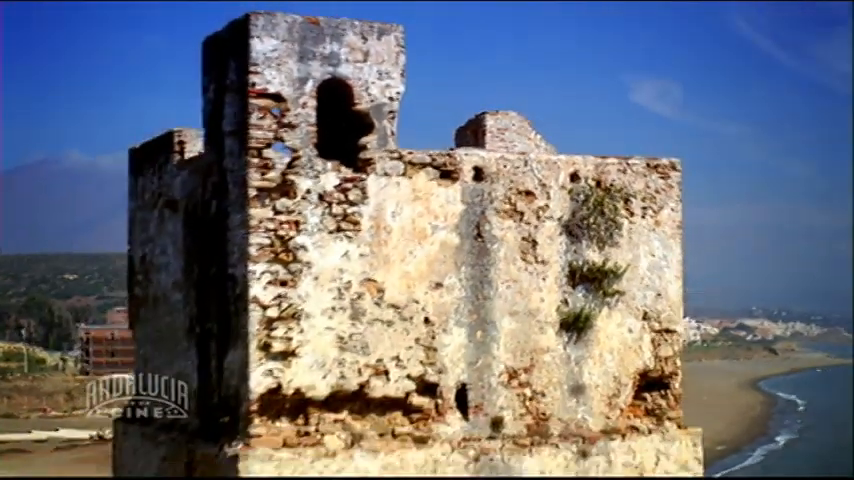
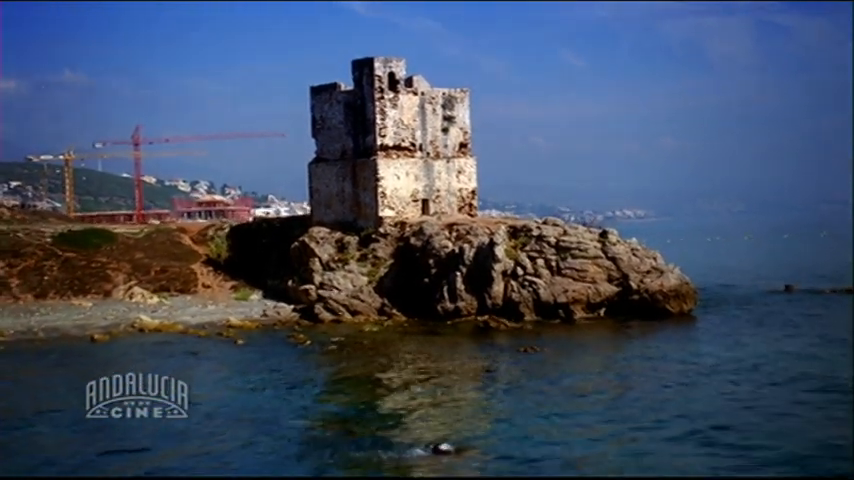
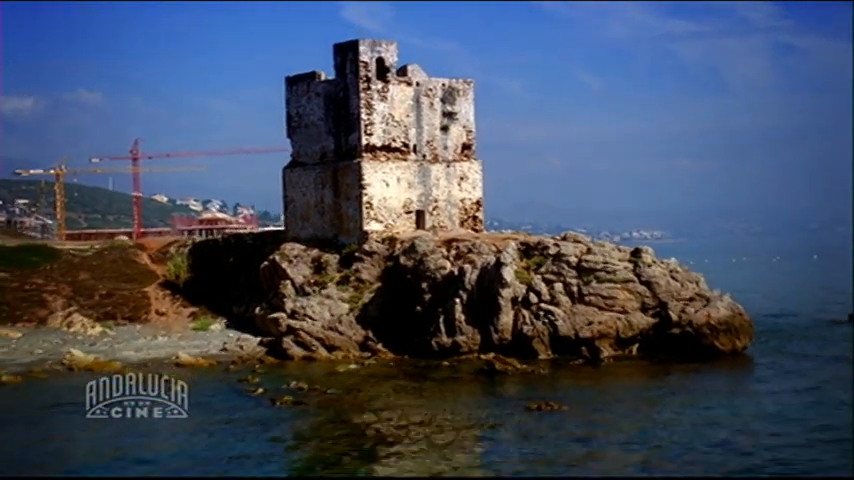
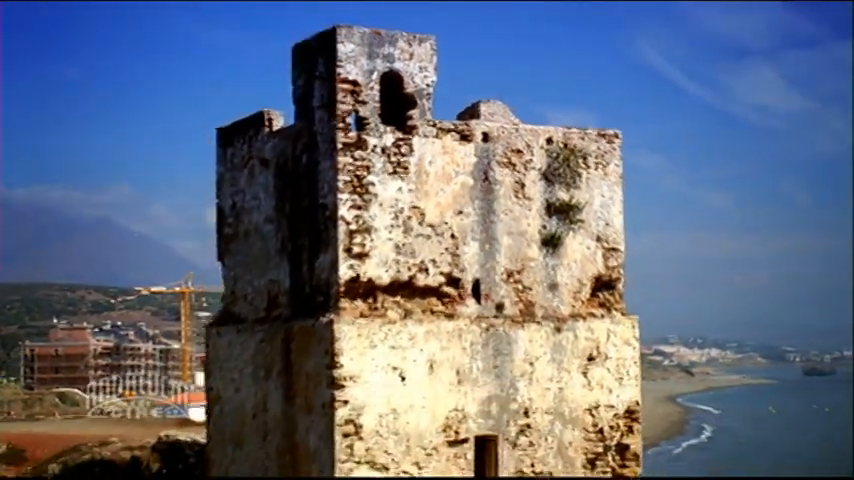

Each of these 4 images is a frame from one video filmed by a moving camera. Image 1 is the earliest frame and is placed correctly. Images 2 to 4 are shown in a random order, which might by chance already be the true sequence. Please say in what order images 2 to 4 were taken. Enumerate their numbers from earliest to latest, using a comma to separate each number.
4, 3, 2
